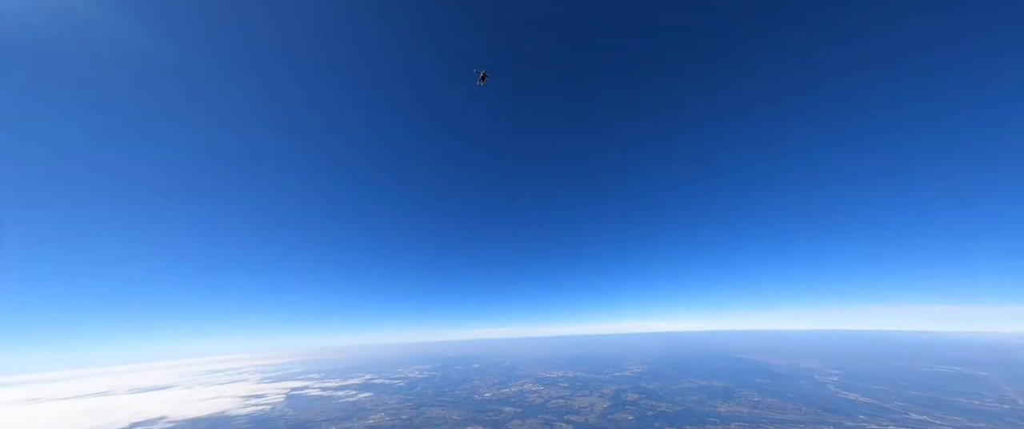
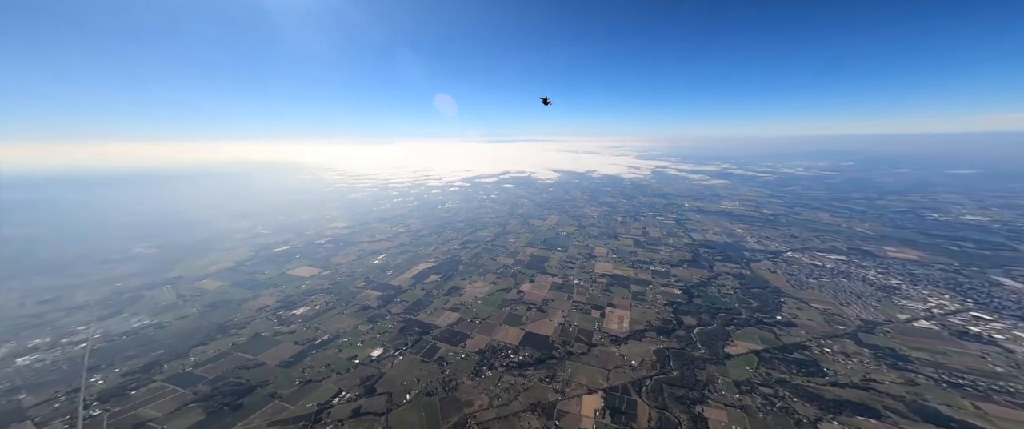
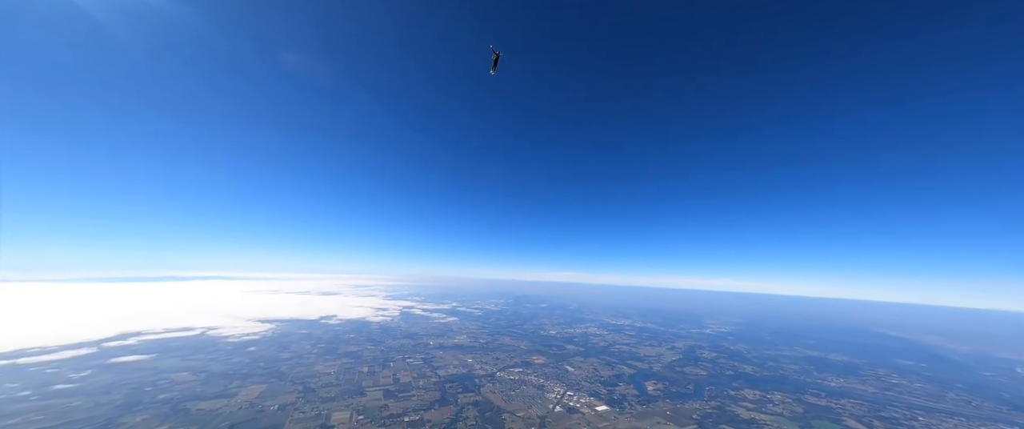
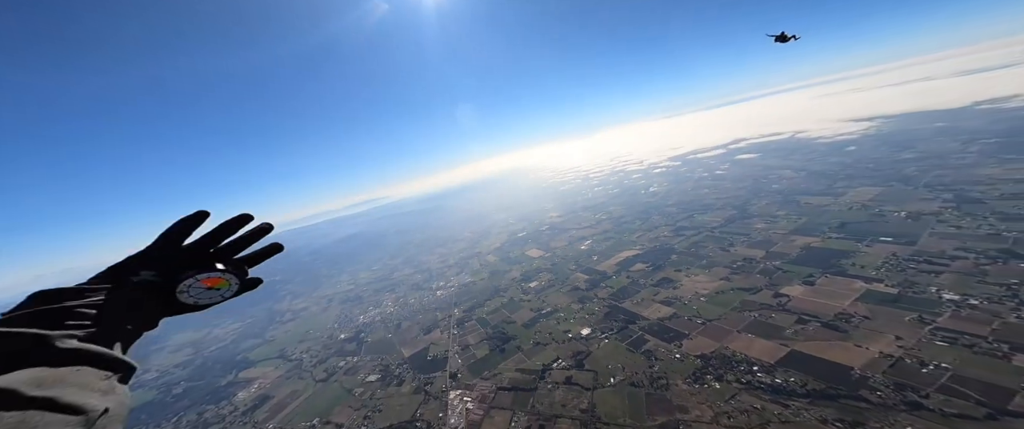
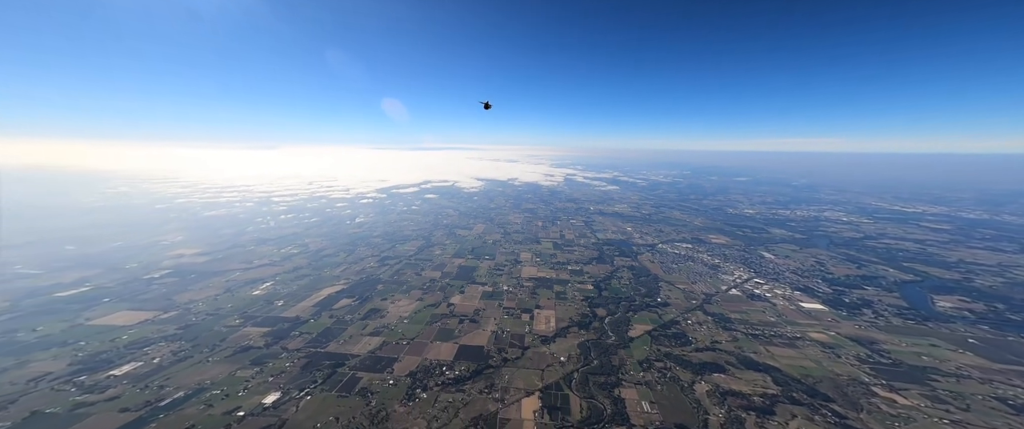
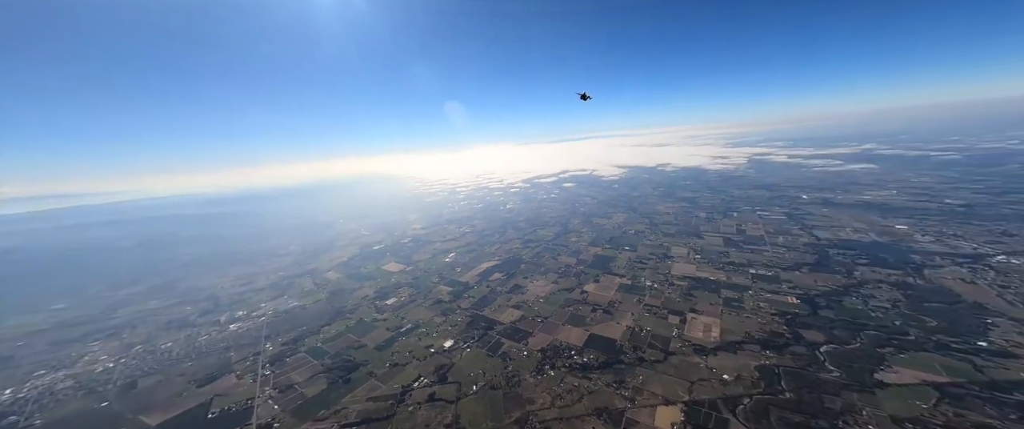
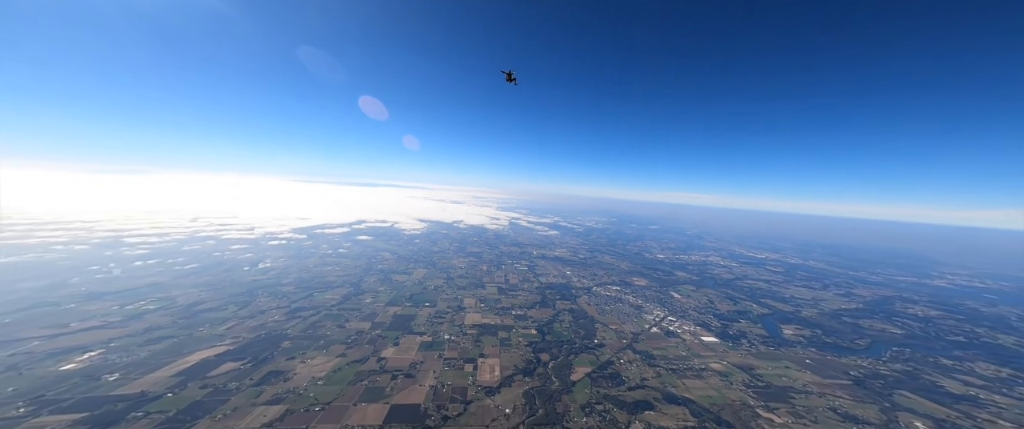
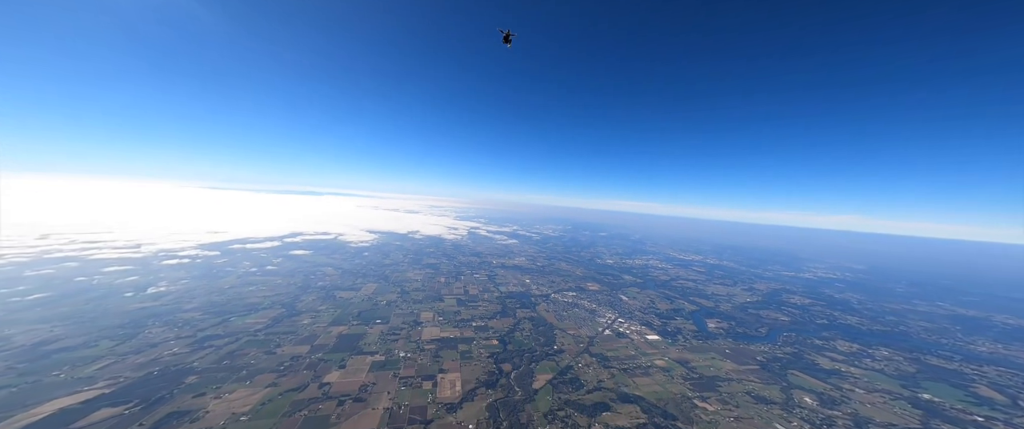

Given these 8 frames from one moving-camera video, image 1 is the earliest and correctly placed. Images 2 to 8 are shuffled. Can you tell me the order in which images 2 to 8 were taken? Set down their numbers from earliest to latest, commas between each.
3, 8, 7, 5, 2, 4, 6
